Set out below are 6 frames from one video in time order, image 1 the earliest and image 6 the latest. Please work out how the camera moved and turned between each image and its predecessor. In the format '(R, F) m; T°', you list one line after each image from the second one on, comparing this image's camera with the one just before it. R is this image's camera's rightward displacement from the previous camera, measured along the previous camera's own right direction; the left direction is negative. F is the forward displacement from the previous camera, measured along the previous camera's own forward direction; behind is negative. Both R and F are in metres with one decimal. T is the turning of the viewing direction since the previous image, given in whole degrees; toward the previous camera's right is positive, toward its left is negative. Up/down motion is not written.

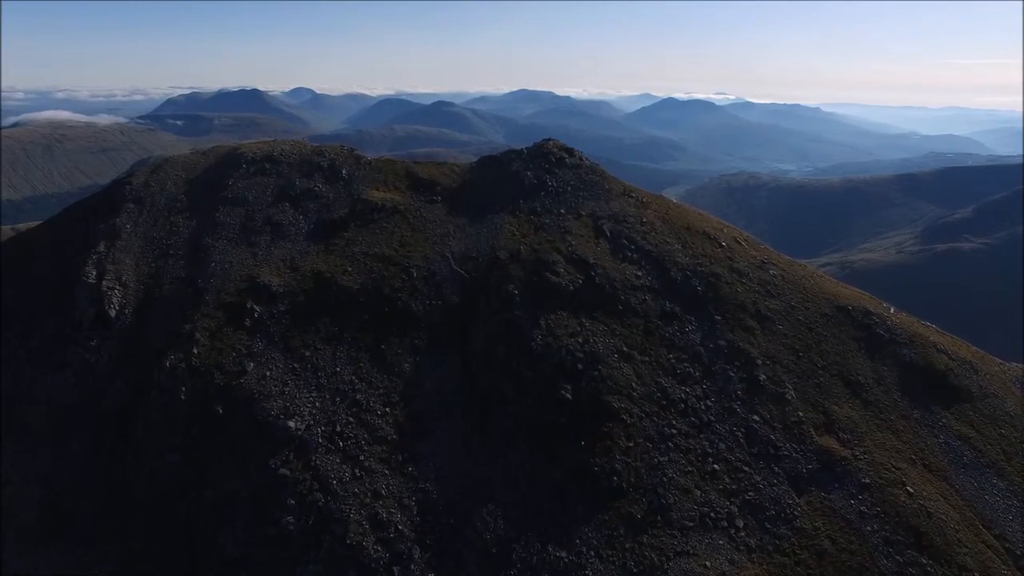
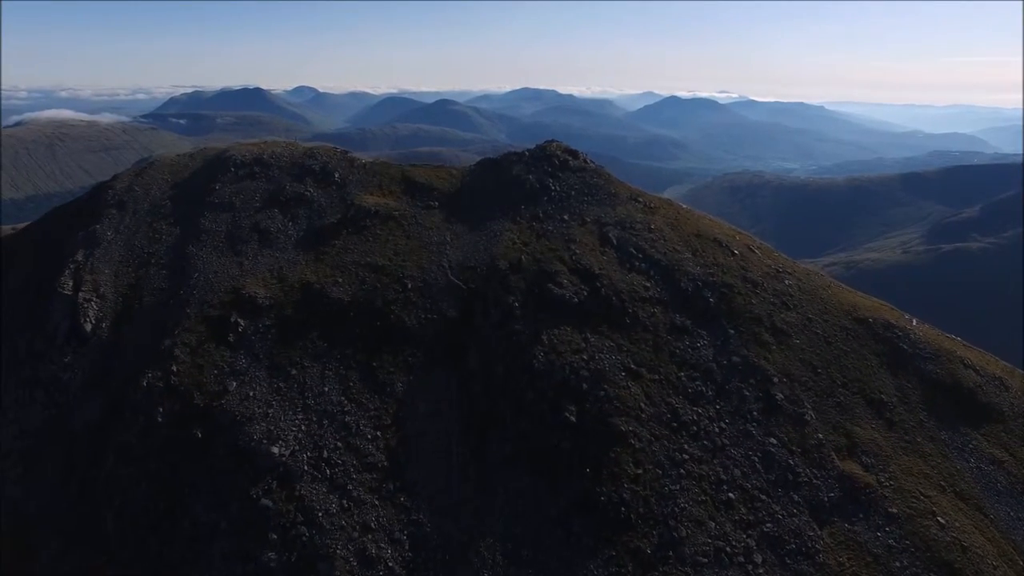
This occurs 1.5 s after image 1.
(+0.2, +3.2) m; 0°
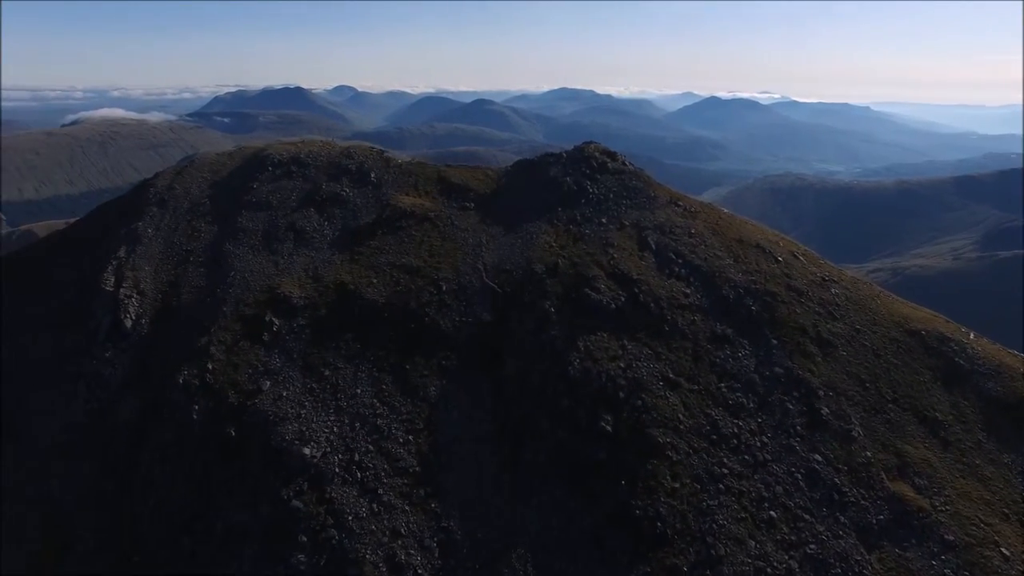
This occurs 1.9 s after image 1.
(-0.1, +0.9) m; -3°
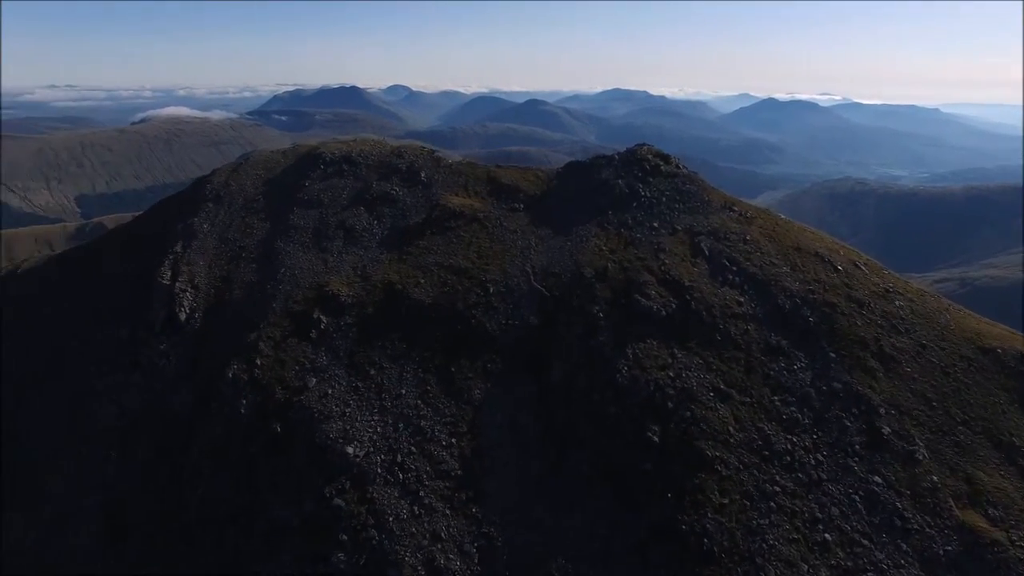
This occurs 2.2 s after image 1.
(0.0, +0.7) m; -4°
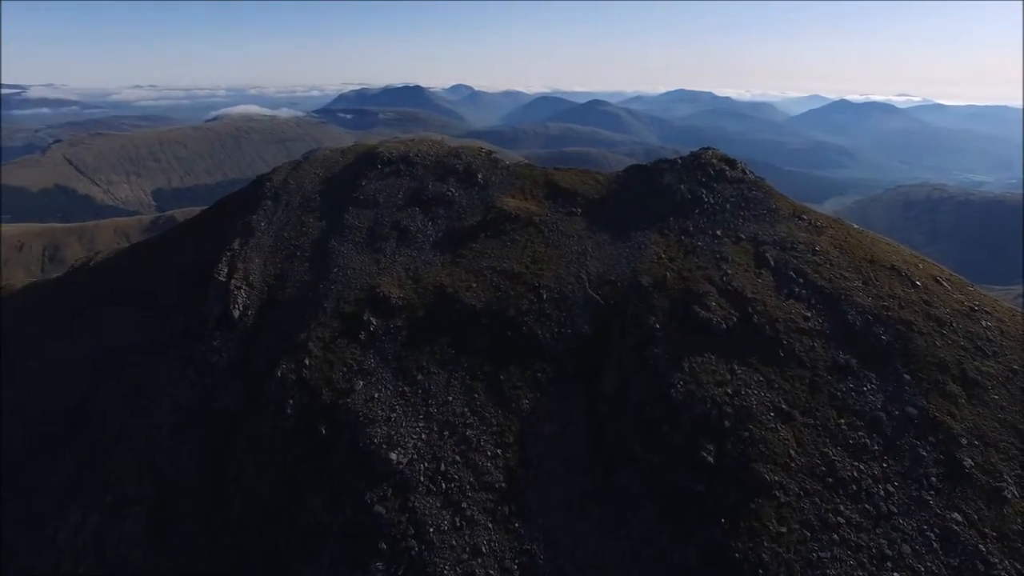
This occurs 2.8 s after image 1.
(+0.2, +1.4) m; -5°
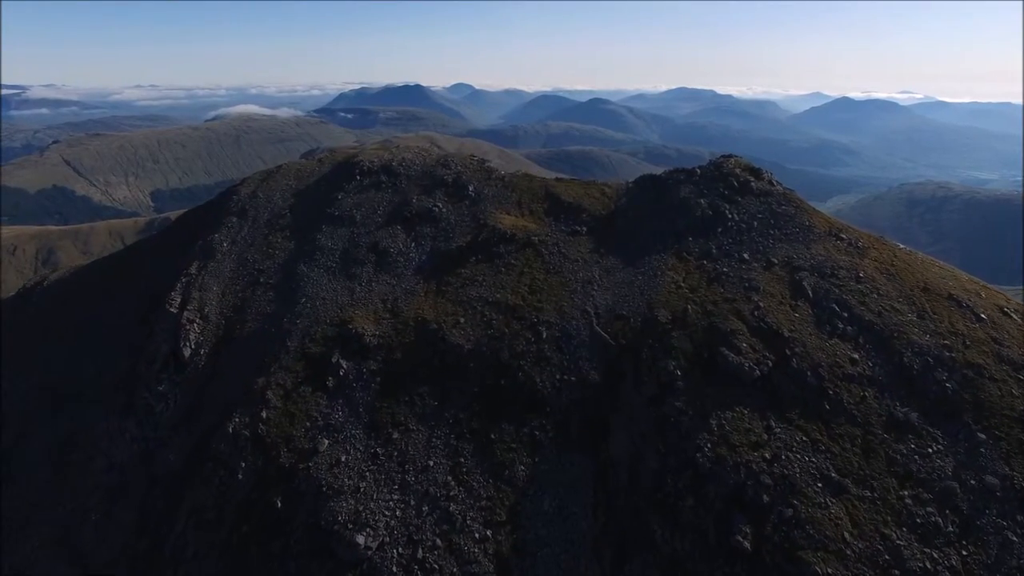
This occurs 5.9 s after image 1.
(+0.5, +7.3) m; 0°
